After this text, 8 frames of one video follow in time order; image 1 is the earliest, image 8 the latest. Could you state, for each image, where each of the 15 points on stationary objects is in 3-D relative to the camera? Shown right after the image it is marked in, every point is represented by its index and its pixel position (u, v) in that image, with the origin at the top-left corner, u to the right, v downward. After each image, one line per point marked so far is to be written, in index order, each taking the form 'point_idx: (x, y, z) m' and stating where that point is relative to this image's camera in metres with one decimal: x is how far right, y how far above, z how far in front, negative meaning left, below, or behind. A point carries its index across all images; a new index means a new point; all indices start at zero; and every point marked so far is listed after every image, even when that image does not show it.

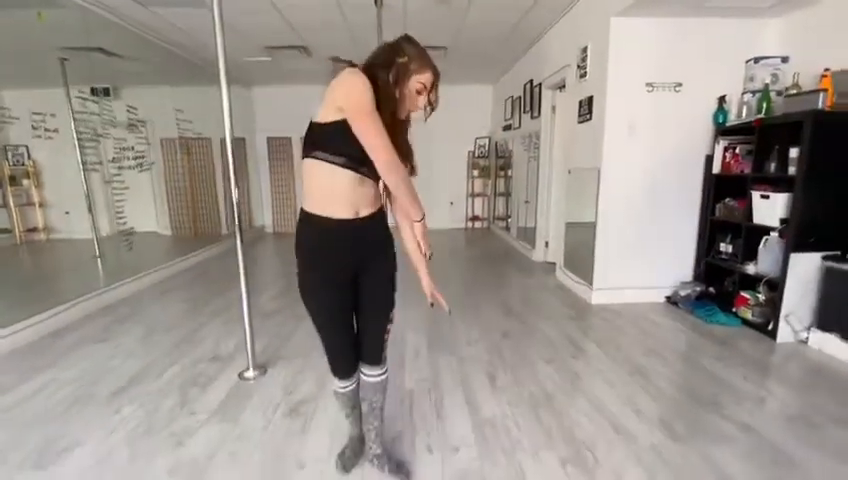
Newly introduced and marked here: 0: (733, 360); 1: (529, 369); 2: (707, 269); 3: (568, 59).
0: (+2.2, -0.9, +2.9) m
1: (+0.7, -0.9, +2.8) m
2: (+2.7, -0.3, +3.8) m
3: (+1.6, +2.0, +4.4) m
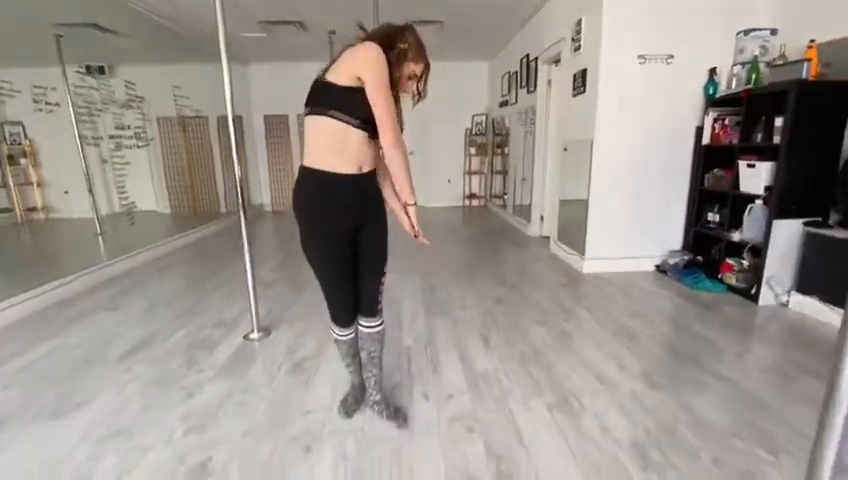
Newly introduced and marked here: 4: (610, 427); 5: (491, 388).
0: (+2.2, -0.6, +3.1) m
1: (+0.7, -0.7, +2.9) m
2: (+2.7, 0.0, +4.0) m
3: (+1.5, +2.3, +4.5) m
4: (+0.9, -0.9, +1.9) m
5: (+0.4, -0.8, +2.2) m
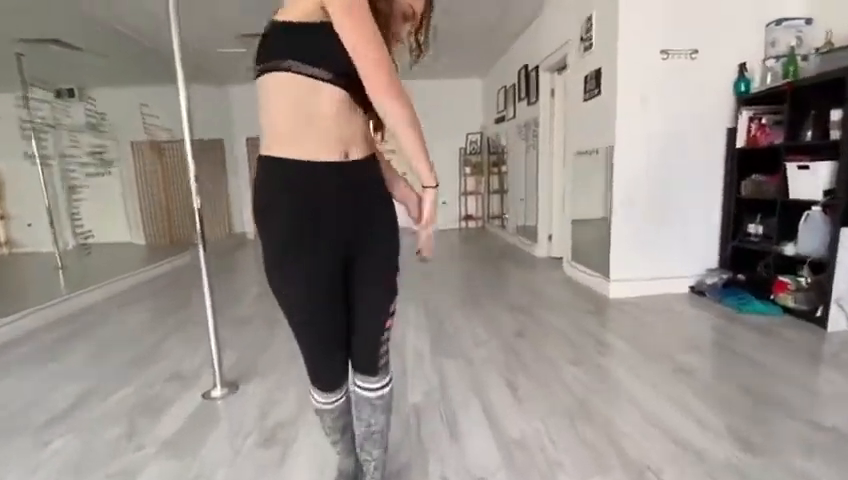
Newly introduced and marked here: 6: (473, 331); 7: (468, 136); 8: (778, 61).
0: (+2.3, -0.7, +2.5) m
1: (+0.8, -0.8, +2.3) m
2: (+2.7, -0.1, +3.5) m
3: (+1.5, +2.1, +4.1) m
4: (+0.9, -0.9, +1.3) m
5: (+0.4, -0.9, +1.6) m
6: (+0.4, -0.7, +3.0) m
7: (+0.9, +2.1, +8.3) m
8: (+2.8, +1.4, +3.2) m
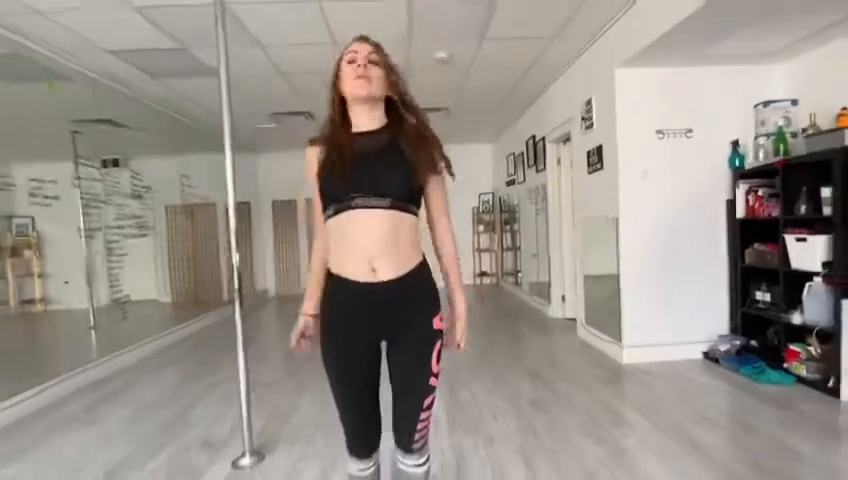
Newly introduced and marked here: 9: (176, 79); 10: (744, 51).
0: (+2.4, -1.2, +2.6) m
1: (+0.9, -1.2, +2.4) m
2: (+2.8, -0.7, +3.5) m
3: (+1.6, +1.4, +4.5) m
4: (+1.0, -1.2, +1.3) m
5: (+0.5, -1.2, +1.7) m
6: (+0.5, -1.2, +3.1) m
7: (+1.2, +0.9, +8.6) m
8: (+2.9, +0.8, +3.4) m
9: (-2.8, +1.8, +4.6) m
10: (+2.6, +1.6, +3.3) m
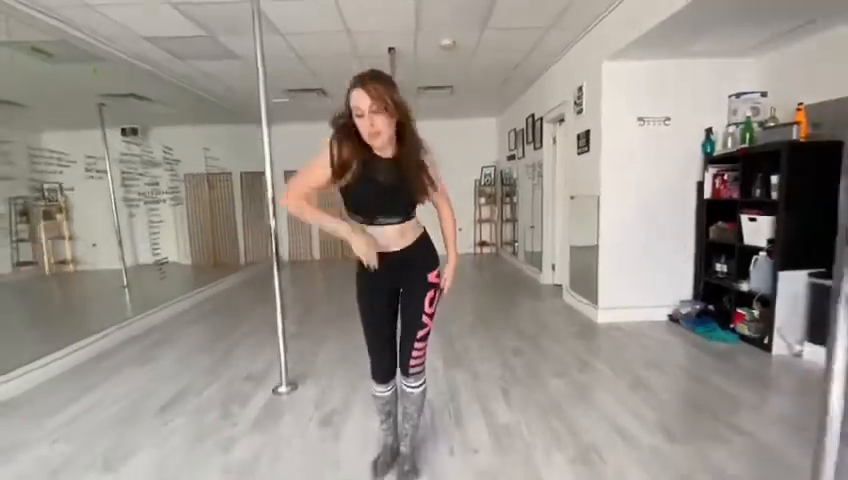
0: (+2.4, -1.0, +3.1) m
1: (+0.9, -1.1, +3.0) m
2: (+2.8, -0.5, +4.1) m
3: (+1.7, +1.7, +4.8) m
4: (+1.0, -1.2, +1.9) m
5: (+0.5, -1.1, +2.3) m
6: (+0.5, -1.0, +3.7) m
7: (+1.3, +1.6, +9.0) m
8: (+2.9, +1.1, +3.8) m
9: (-2.7, +2.2, +4.9) m
10: (+2.7, +1.8, +3.7) m
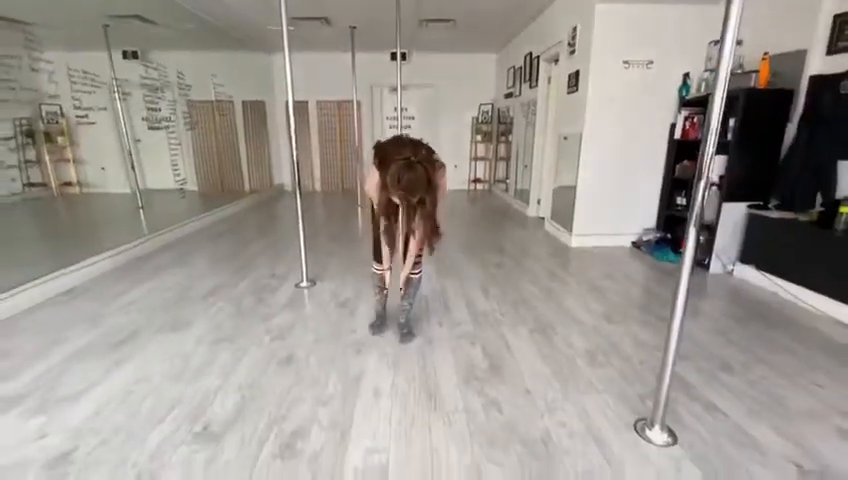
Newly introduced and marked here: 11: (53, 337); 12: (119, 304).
0: (+2.3, -0.4, +3.8) m
1: (+0.8, -0.4, +3.6) m
2: (+2.8, +0.2, +4.7) m
3: (+1.7, +2.6, +5.1) m
4: (+1.0, -0.7, +2.6) m
5: (+0.5, -0.6, +2.9) m
6: (+0.5, -0.2, +4.3) m
7: (+1.3, +3.0, +9.2) m
8: (+3.0, +1.7, +4.2) m
9: (-2.7, +3.2, +5.1) m
10: (+2.7, +2.4, +4.0) m
11: (-2.5, -0.7, +2.8) m
12: (-2.5, -0.5, +3.3) m
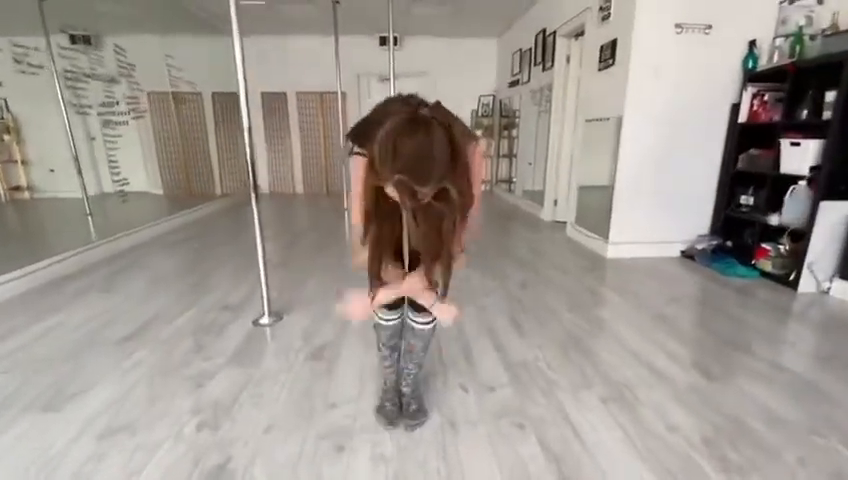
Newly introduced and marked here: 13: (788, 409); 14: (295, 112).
0: (+2.4, -0.5, +2.9) m
1: (+0.9, -0.5, +2.7) m
2: (+2.8, +0.2, +3.8) m
3: (+1.7, +2.5, +4.2) m
4: (+1.0, -0.8, +1.7) m
5: (+0.5, -0.7, +2.0) m
6: (+0.5, -0.3, +3.4) m
7: (+1.2, +2.9, +8.3) m
8: (+3.0, +1.6, +3.3) m
9: (-2.7, +3.0, +4.0) m
10: (+2.7, +2.3, +3.1) m
11: (-2.5, -0.8, +1.7) m
12: (-2.5, -0.7, +2.3) m
13: (+1.6, -0.8, +1.8) m
14: (-2.6, +2.6, +8.1) m
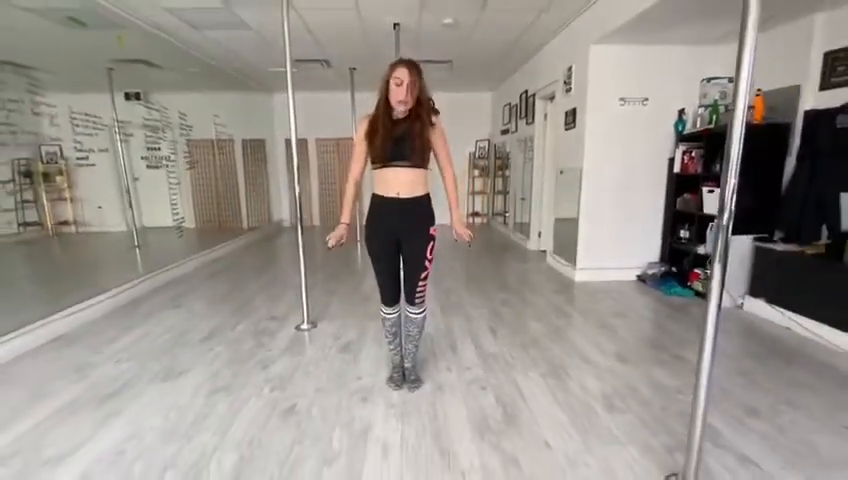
0: (+2.4, -0.7, +3.7) m
1: (+0.9, -0.7, +3.5) m
2: (+2.8, -0.1, +4.6) m
3: (+1.7, +2.1, +5.2) m
4: (+1.0, -0.9, +2.5) m
5: (+0.5, -0.8, +2.8) m
6: (+0.5, -0.6, +4.2) m
7: (+1.2, +2.3, +9.4) m
8: (+3.0, +1.4, +4.3) m
9: (-2.7, +2.7, +5.2) m
10: (+2.7, +2.1, +4.1) m
11: (-2.5, -1.0, +2.6) m
12: (-2.5, -0.9, +3.2) m
13: (+1.6, -0.9, +2.6) m
14: (-2.5, +1.9, +9.2) m
